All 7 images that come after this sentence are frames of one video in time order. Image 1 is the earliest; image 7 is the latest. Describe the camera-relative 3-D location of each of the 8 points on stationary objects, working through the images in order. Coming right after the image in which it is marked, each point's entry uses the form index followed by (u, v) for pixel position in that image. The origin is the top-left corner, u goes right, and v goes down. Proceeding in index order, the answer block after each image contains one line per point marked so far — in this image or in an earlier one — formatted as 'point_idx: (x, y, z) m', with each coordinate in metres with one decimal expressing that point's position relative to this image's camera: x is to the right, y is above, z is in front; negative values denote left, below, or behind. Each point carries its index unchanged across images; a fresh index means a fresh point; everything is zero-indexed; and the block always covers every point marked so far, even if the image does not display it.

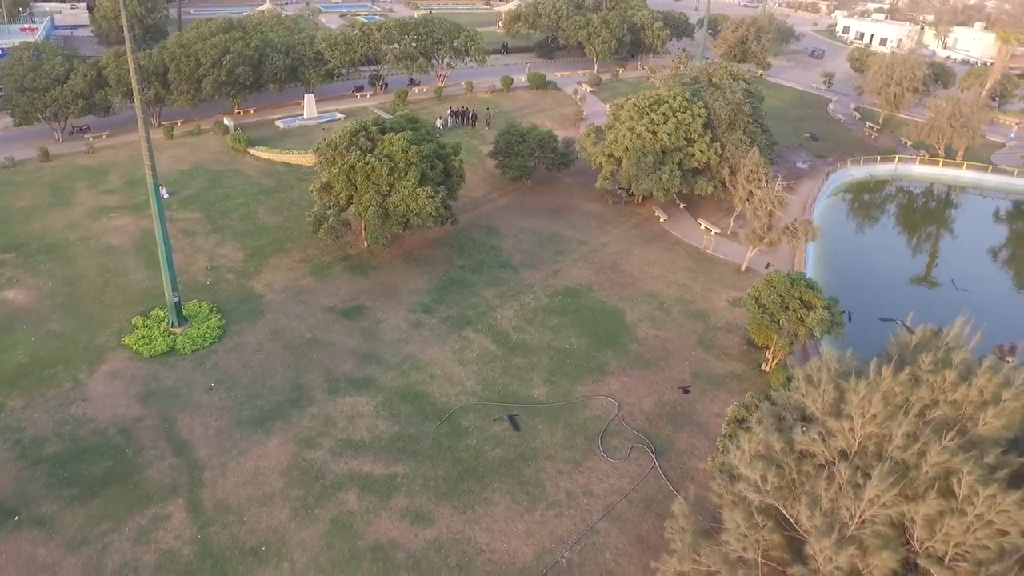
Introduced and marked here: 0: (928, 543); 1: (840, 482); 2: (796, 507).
0: (+4.3, -2.6, +8.5) m
1: (+3.7, -2.1, +9.1) m
2: (+3.2, -2.5, +9.6) m
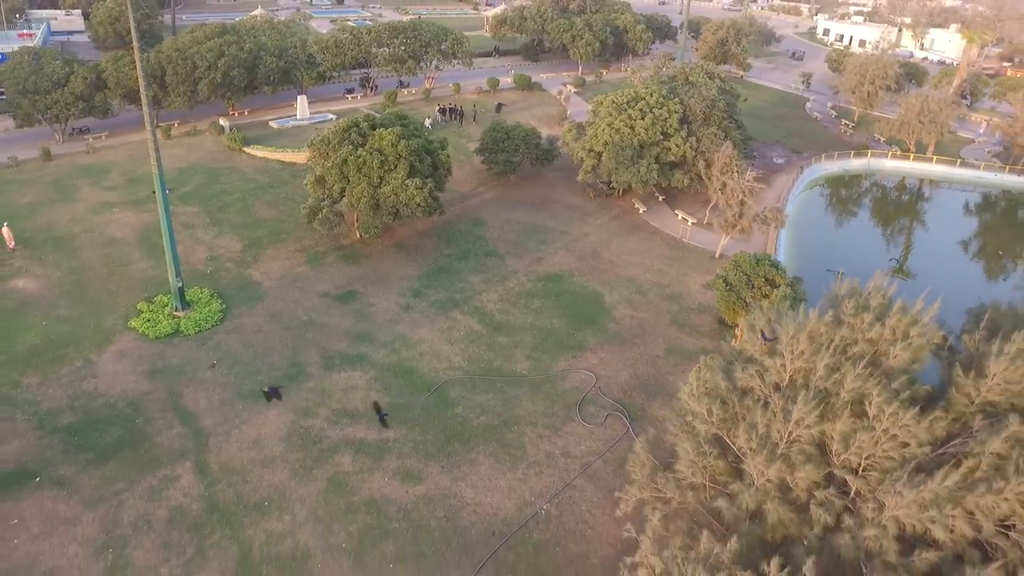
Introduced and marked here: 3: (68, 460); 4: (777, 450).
0: (+4.0, -2.0, +9.9) m
1: (+3.4, -1.5, +10.5) m
2: (+2.9, -1.9, +10.9) m
3: (-9.2, -3.6, +17.0) m
4: (+3.3, -2.0, +10.3) m
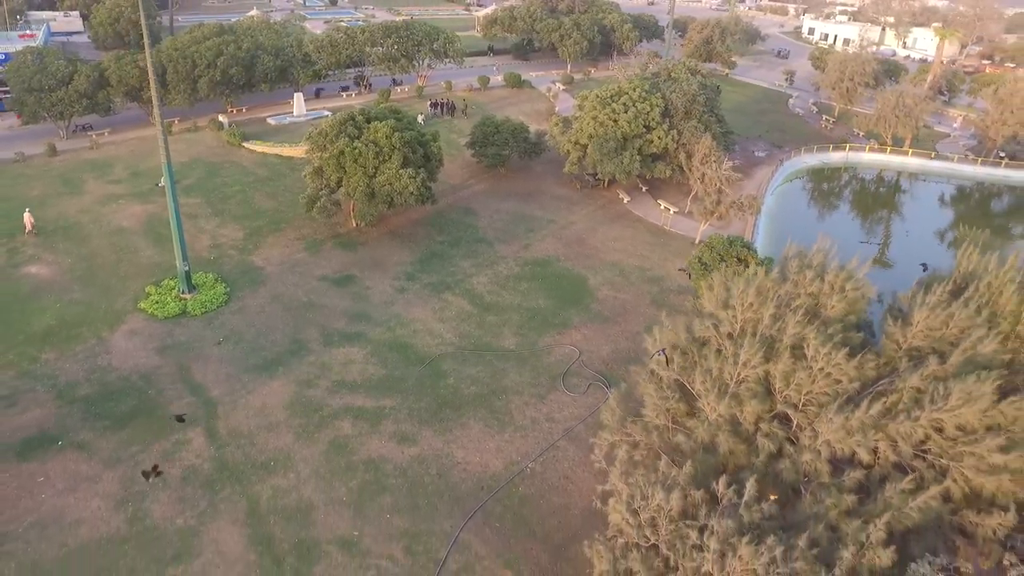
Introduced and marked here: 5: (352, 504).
0: (+3.7, -1.4, +11.3) m
1: (+3.1, -0.9, +11.9) m
2: (+2.7, -1.3, +12.3) m
3: (-9.5, -3.1, +18.3) m
4: (+3.1, -1.4, +11.7) m
5: (-3.2, -4.3, +16.2) m
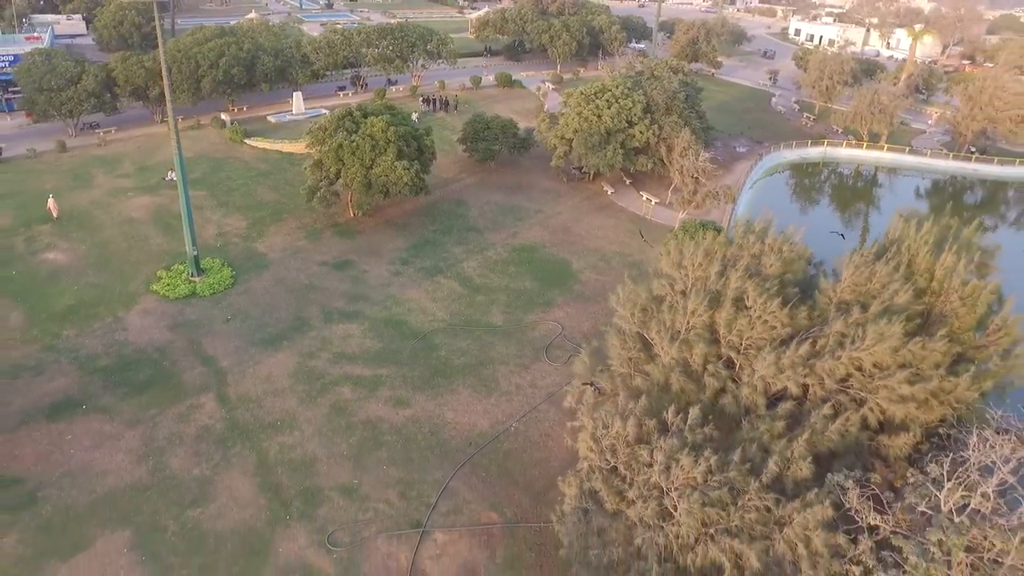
0: (+3.4, -0.8, +13.0) m
1: (+2.8, -0.3, +13.6) m
2: (+2.4, -0.7, +14.0) m
3: (-9.8, -2.5, +20.0) m
4: (+2.8, -0.8, +13.4) m
5: (-3.5, -3.7, +17.9) m
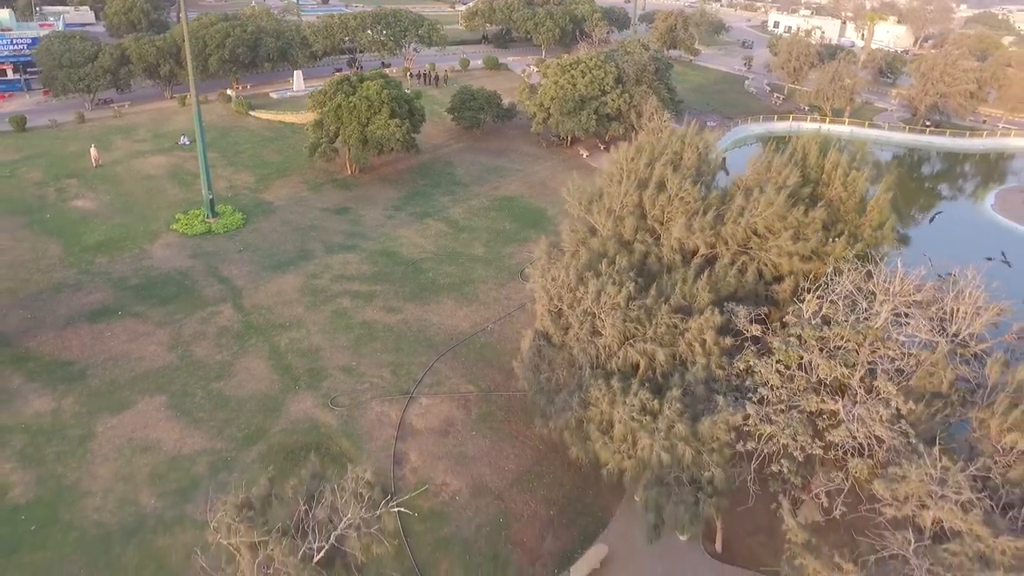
0: (+2.8, +1.5, +16.1) m
1: (+2.2, +1.9, +16.8) m
2: (+1.7, +1.5, +17.2) m
3: (-10.5, -0.4, +23.1) m
4: (+2.1, +1.4, +16.6) m
5: (-4.1, -1.5, +21.0) m
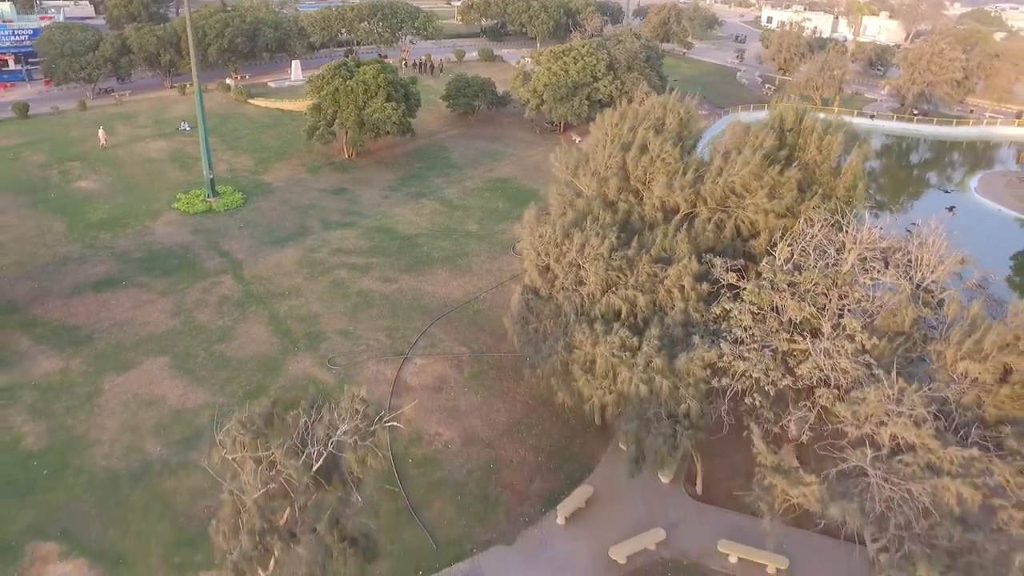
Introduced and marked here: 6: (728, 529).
0: (+2.6, +2.3, +16.9) m
1: (+2.0, +2.8, +17.6) m
2: (+1.5, +2.4, +18.0) m
3: (-10.7, +0.4, +23.8) m
4: (+1.9, +2.3, +17.3) m
5: (-4.3, -0.7, +21.8) m
6: (+3.9, -4.3, +14.7) m
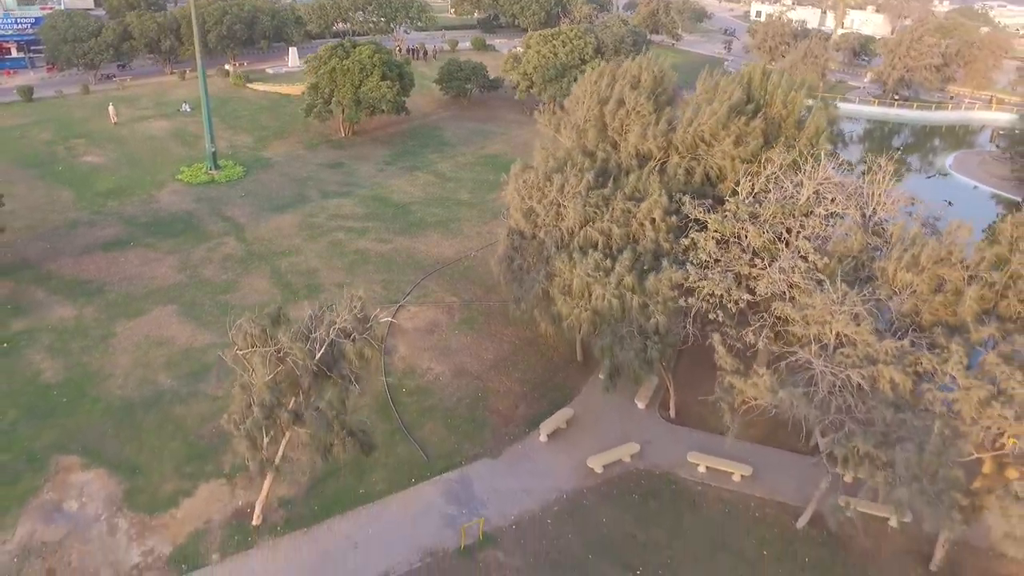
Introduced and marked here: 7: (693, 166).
0: (+2.3, +3.6, +18.2) m
1: (+1.6, +4.0, +18.8) m
2: (+1.2, +3.6, +19.2) m
3: (-11.0, +1.6, +25.0) m
4: (+1.6, +3.6, +18.6) m
5: (-4.7, +0.5, +23.0) m
6: (+3.6, -3.0, +16.0) m
7: (+3.7, +2.5, +16.9) m
